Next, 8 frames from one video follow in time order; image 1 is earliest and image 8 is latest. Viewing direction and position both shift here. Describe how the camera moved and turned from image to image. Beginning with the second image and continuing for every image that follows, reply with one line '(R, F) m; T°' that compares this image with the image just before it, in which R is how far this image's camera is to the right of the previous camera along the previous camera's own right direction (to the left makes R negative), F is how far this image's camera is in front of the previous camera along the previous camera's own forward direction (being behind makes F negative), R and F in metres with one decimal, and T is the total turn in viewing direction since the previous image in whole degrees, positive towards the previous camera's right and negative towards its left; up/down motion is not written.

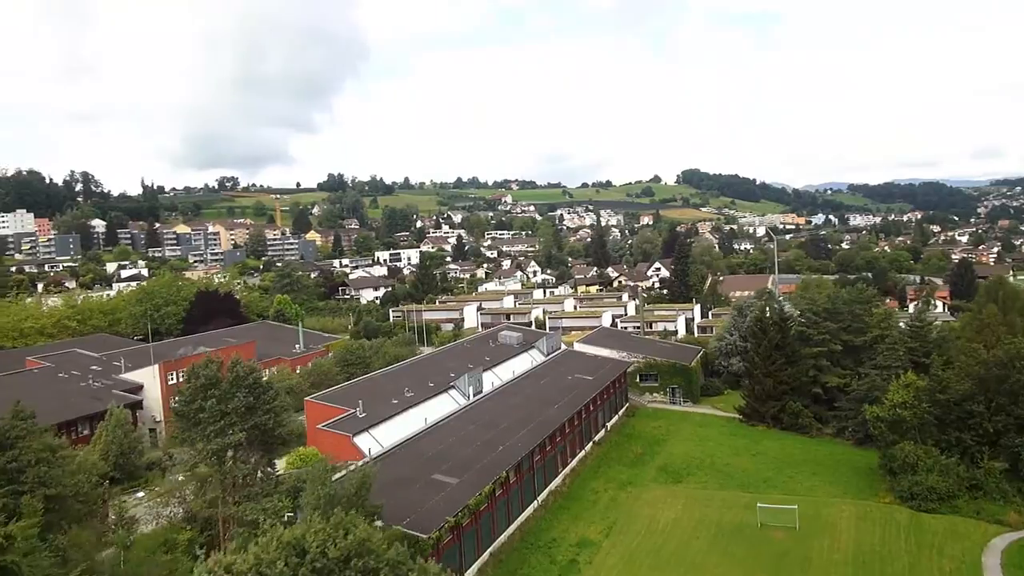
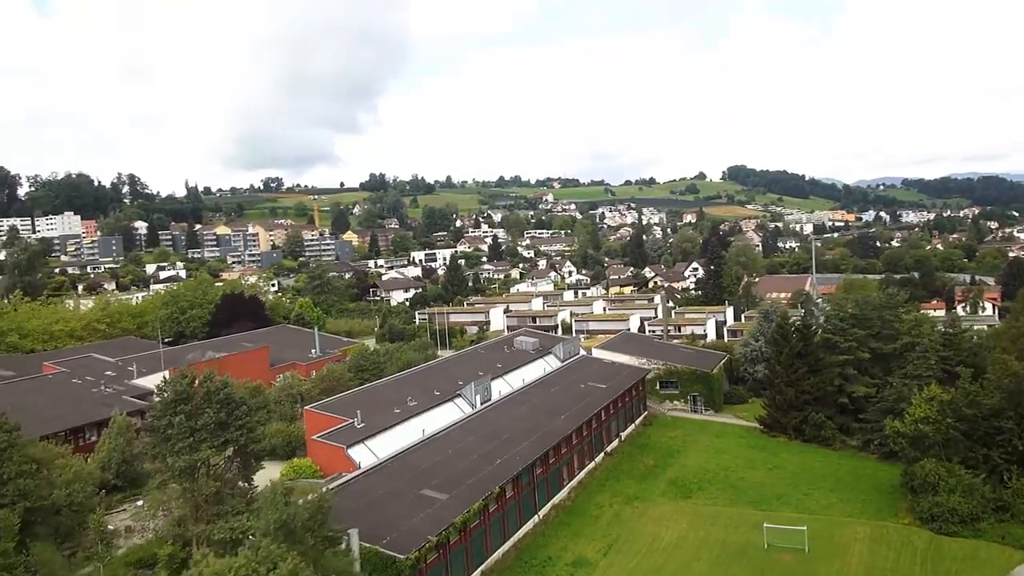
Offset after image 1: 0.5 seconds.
(+1.0, +0.6) m; -3°
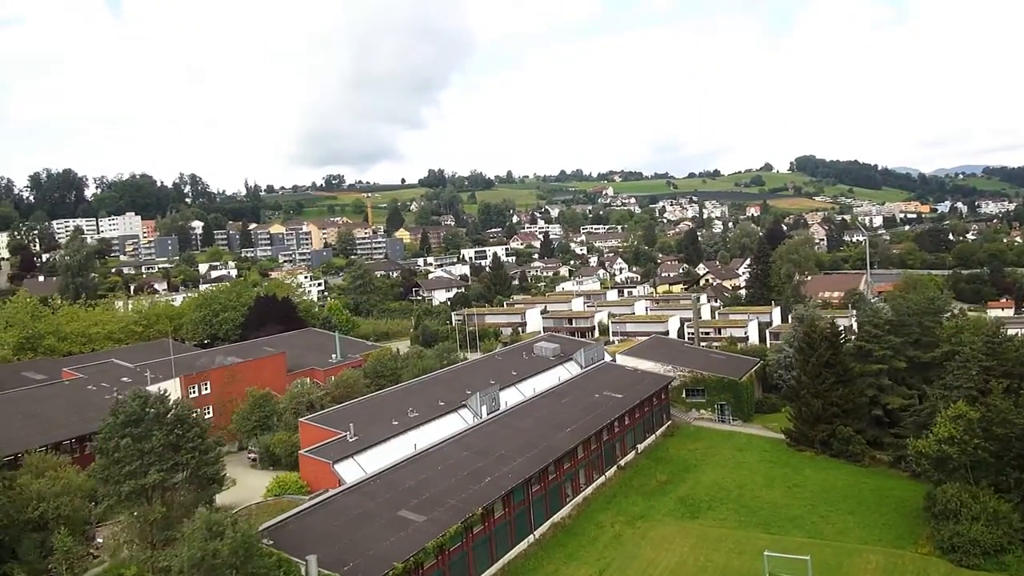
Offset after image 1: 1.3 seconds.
(+1.5, +0.8) m; -5°
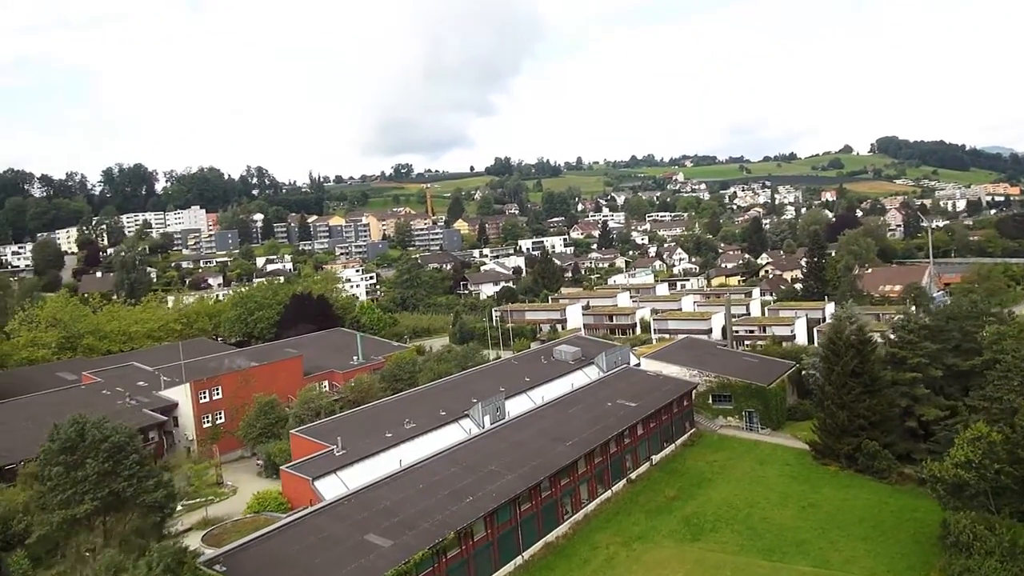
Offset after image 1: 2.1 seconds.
(+1.8, +0.9) m; -5°
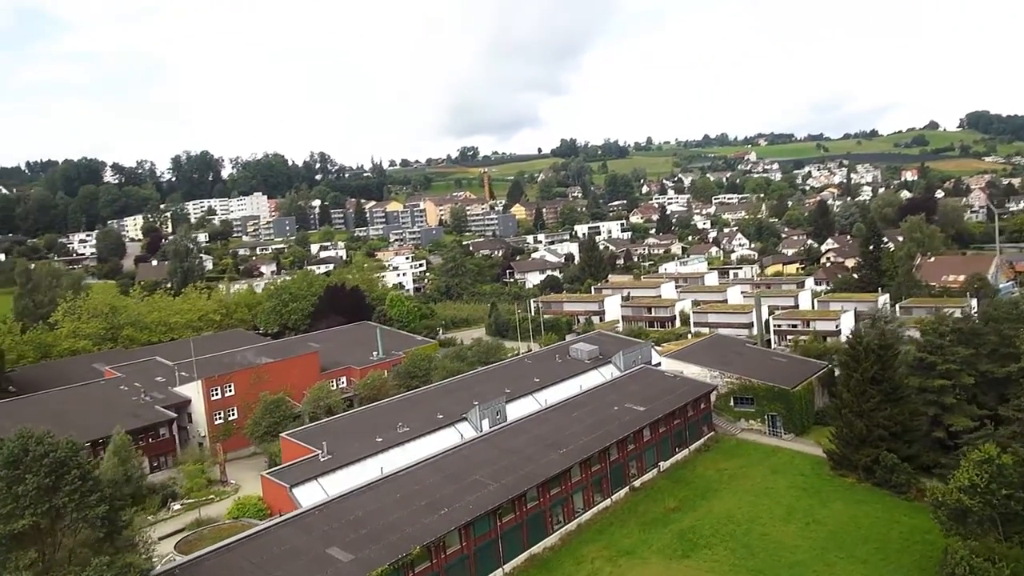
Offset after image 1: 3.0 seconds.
(+1.8, +0.7) m; -5°
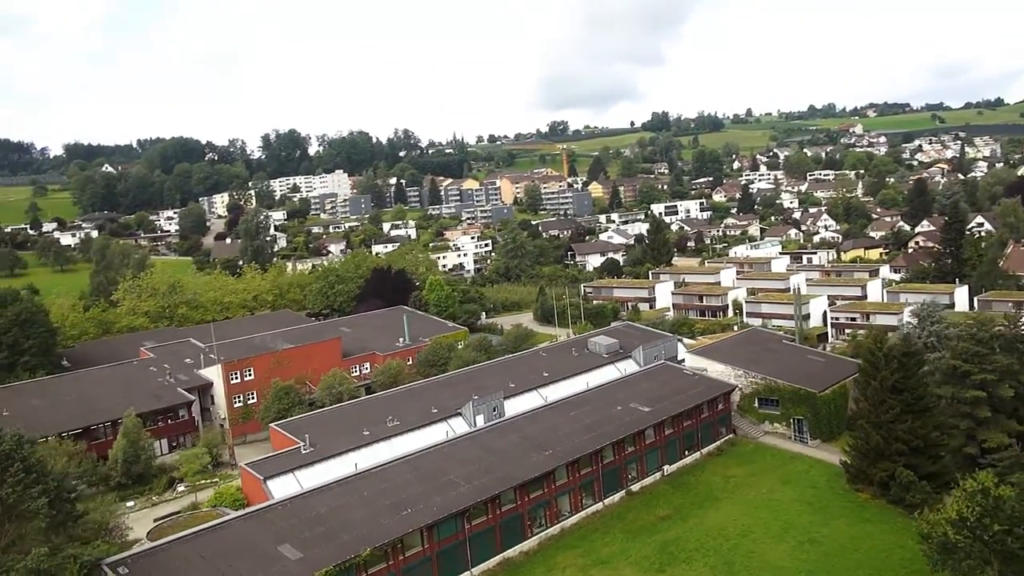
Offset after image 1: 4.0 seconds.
(+2.4, +0.7) m; -7°
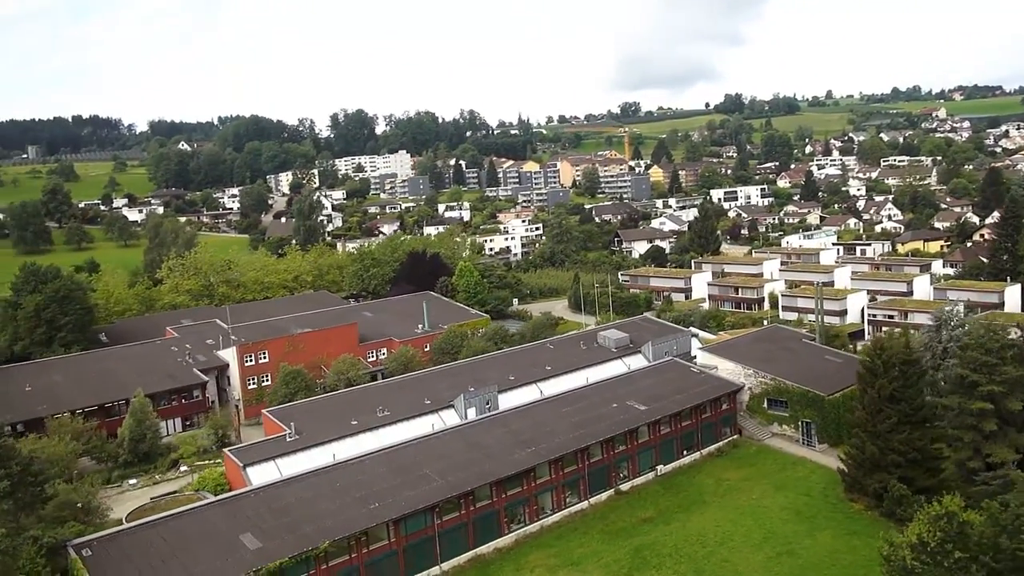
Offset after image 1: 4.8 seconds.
(+1.9, +0.2) m; -5°
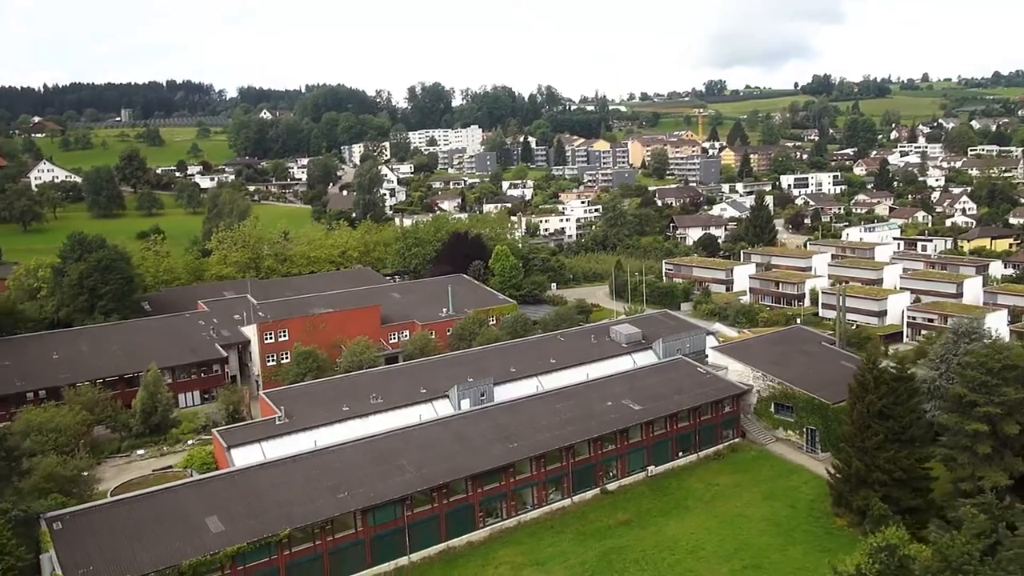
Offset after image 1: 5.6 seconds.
(+2.0, 0.0) m; -6°
